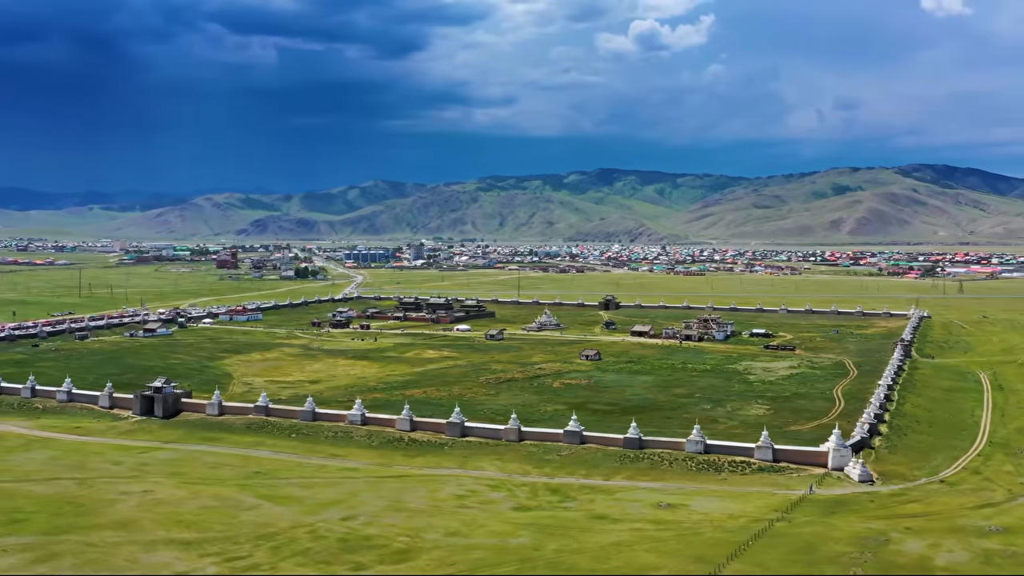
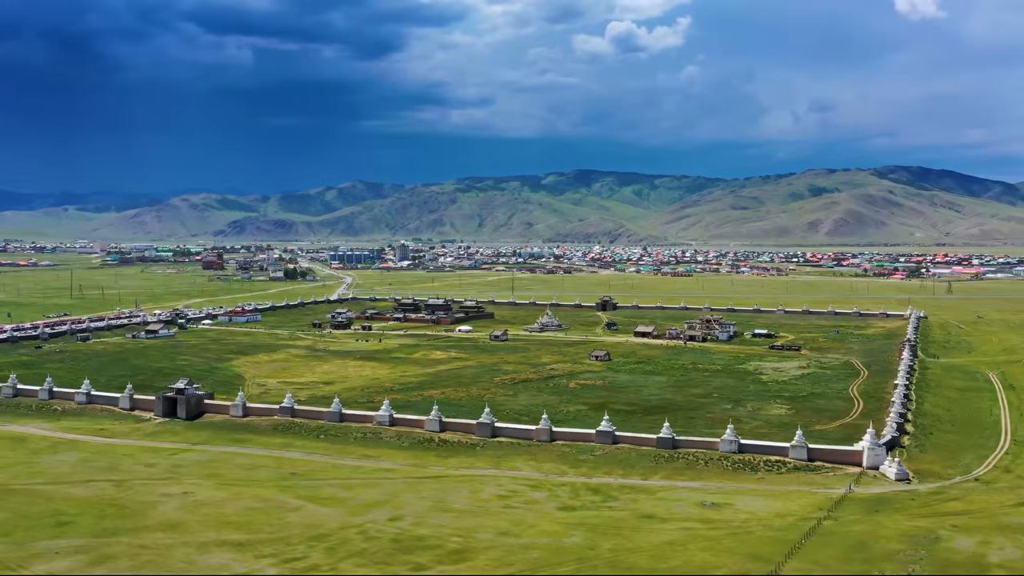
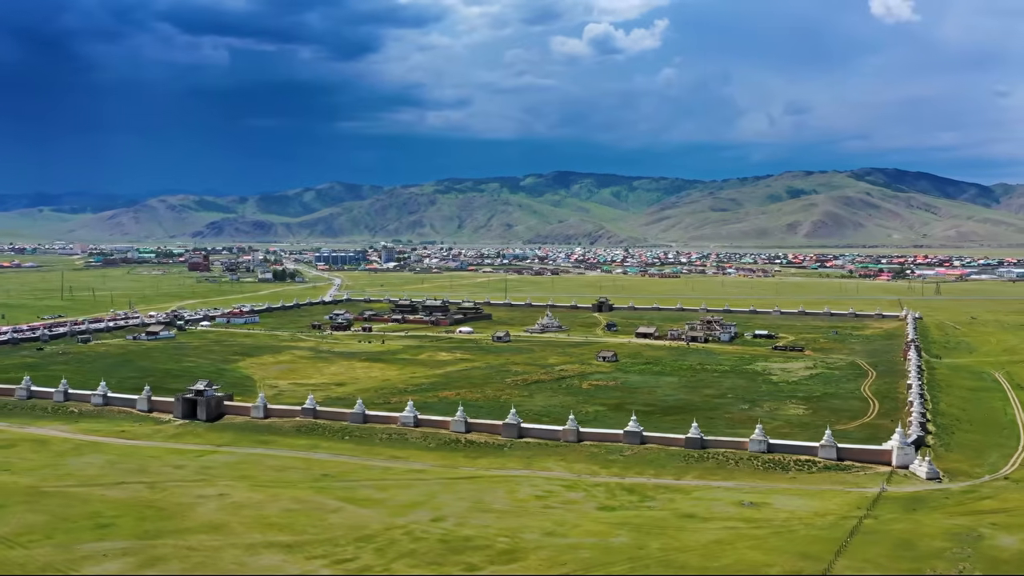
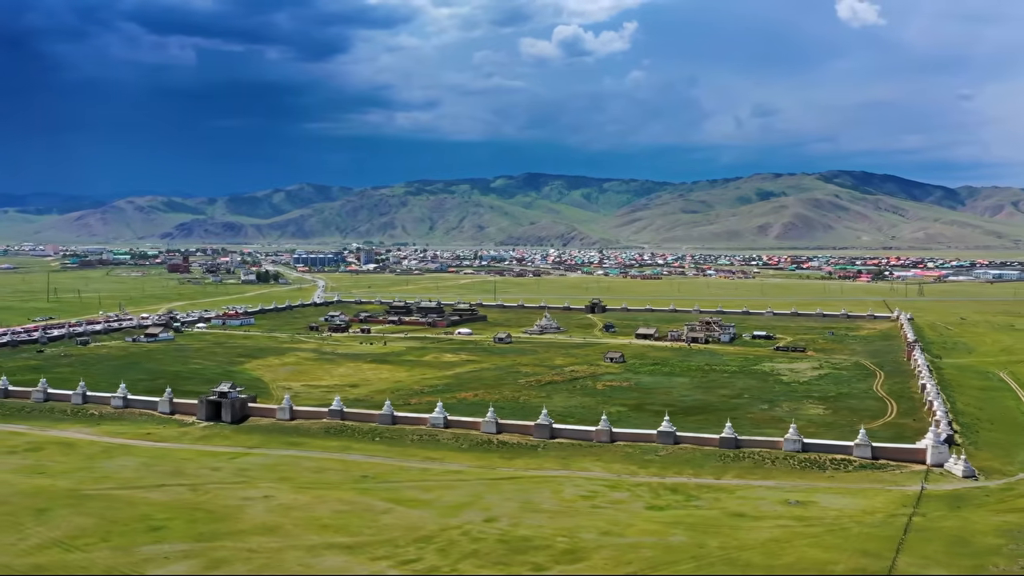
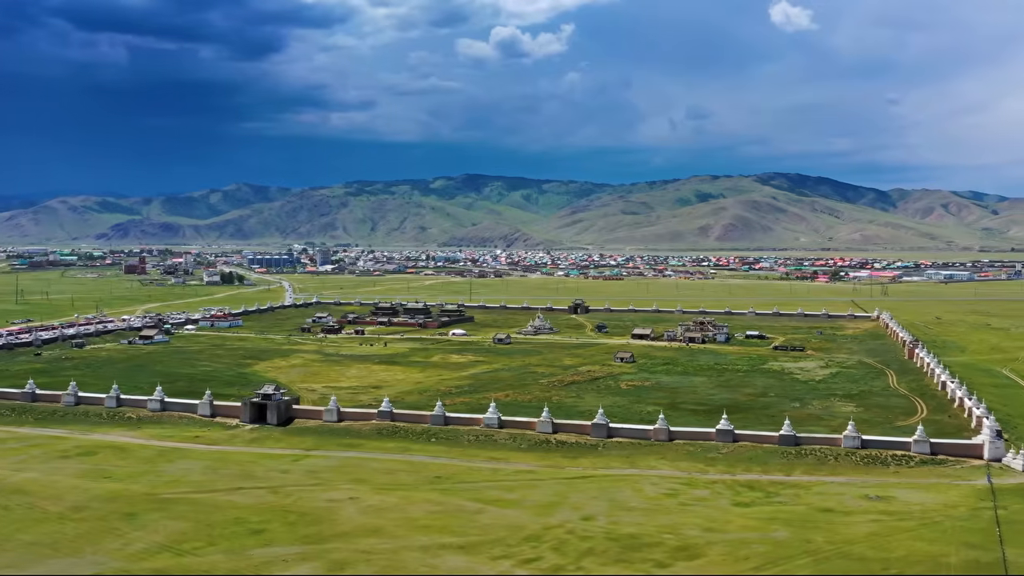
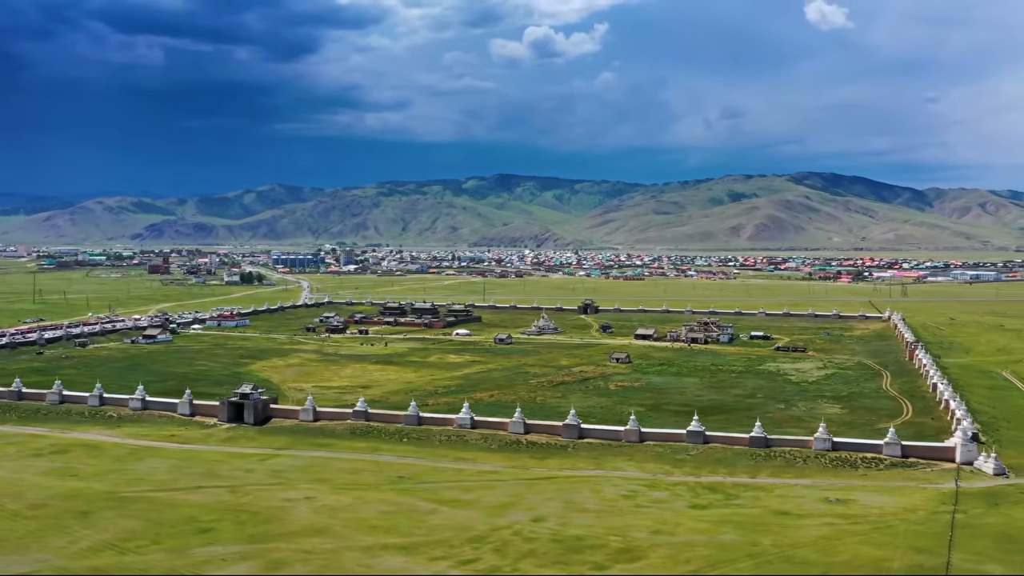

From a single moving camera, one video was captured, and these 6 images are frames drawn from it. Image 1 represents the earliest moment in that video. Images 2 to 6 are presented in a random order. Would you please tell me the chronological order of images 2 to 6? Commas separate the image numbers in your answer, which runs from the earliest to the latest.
2, 3, 4, 6, 5
